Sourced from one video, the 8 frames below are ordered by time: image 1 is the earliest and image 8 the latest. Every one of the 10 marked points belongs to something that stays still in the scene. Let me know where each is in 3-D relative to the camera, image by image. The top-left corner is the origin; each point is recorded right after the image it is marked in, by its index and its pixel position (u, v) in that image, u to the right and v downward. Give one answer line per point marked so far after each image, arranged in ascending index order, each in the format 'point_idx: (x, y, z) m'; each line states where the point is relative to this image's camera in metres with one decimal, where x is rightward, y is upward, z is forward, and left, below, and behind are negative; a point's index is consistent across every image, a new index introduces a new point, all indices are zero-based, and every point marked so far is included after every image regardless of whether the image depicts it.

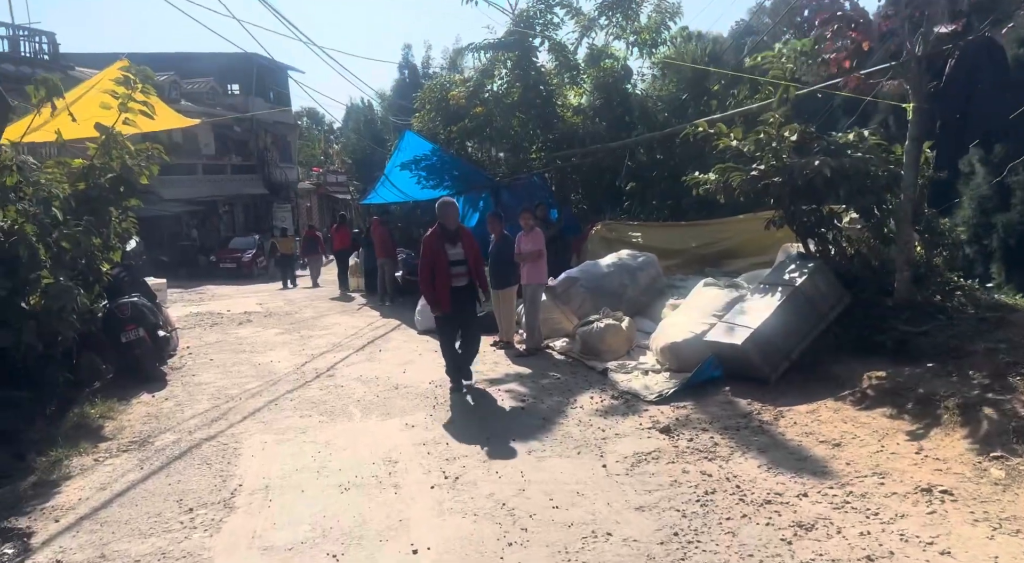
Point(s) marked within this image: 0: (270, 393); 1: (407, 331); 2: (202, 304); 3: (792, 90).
0: (-2.4, -1.1, +5.9) m
1: (-1.6, -0.7, +9.2) m
2: (-7.0, -0.5, +13.8) m
3: (+2.9, +1.9, +6.2) m
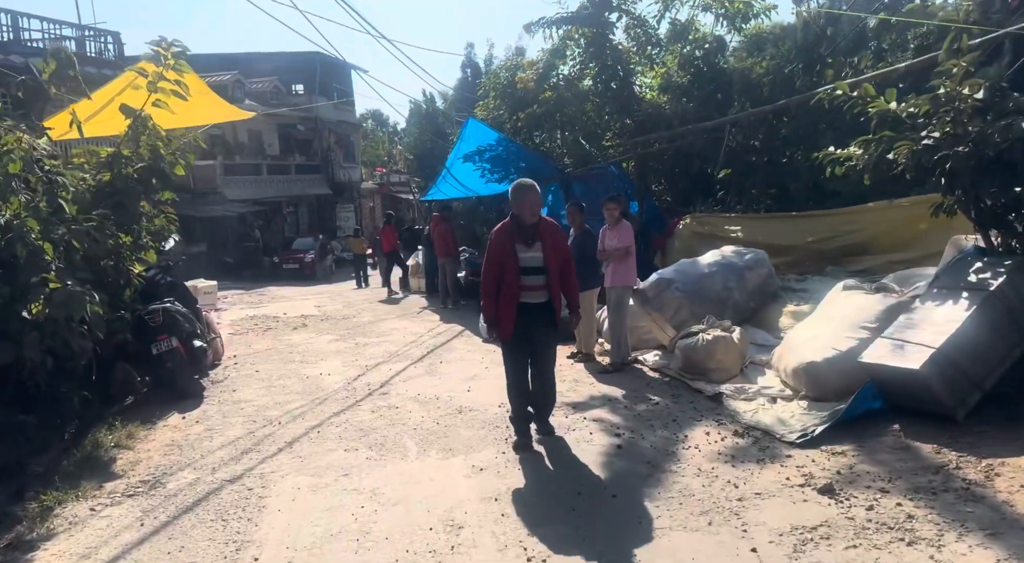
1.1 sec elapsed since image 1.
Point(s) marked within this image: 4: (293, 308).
0: (-1.6, -1.1, +5.1) m
1: (-0.6, -0.8, +8.2) m
2: (-5.5, -0.6, +13.3) m
3: (+3.6, +1.9, +4.8) m
4: (-4.7, -0.6, +12.9) m
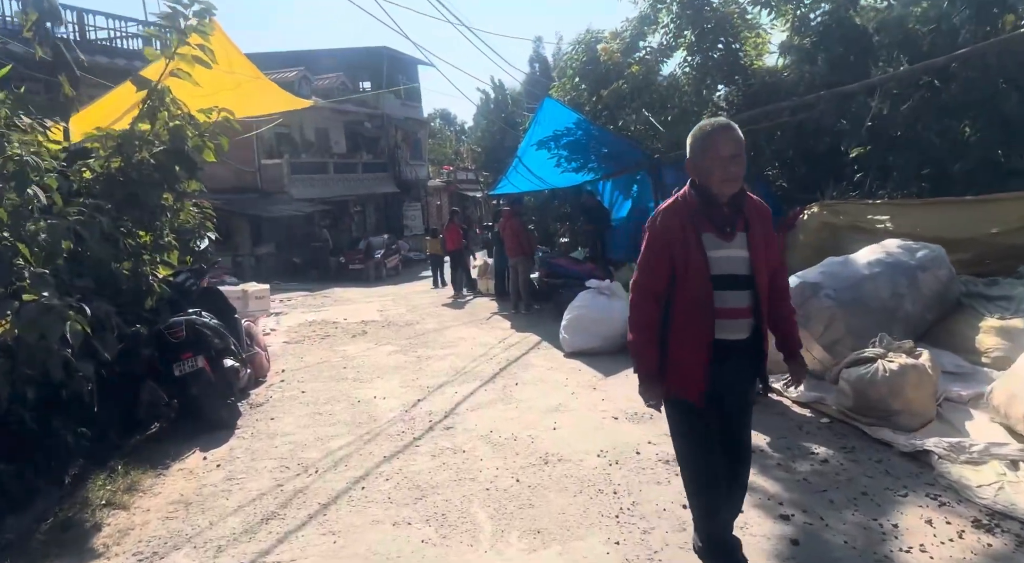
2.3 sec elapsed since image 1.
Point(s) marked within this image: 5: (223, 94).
0: (-1.0, -1.2, +4.0) m
1: (+0.4, -0.8, +7.0) m
2: (-3.9, -0.6, +12.6) m
3: (+4.2, +1.9, +3.2) m
4: (-3.1, -0.6, +12.1) m
5: (-4.1, +2.7, +8.7) m
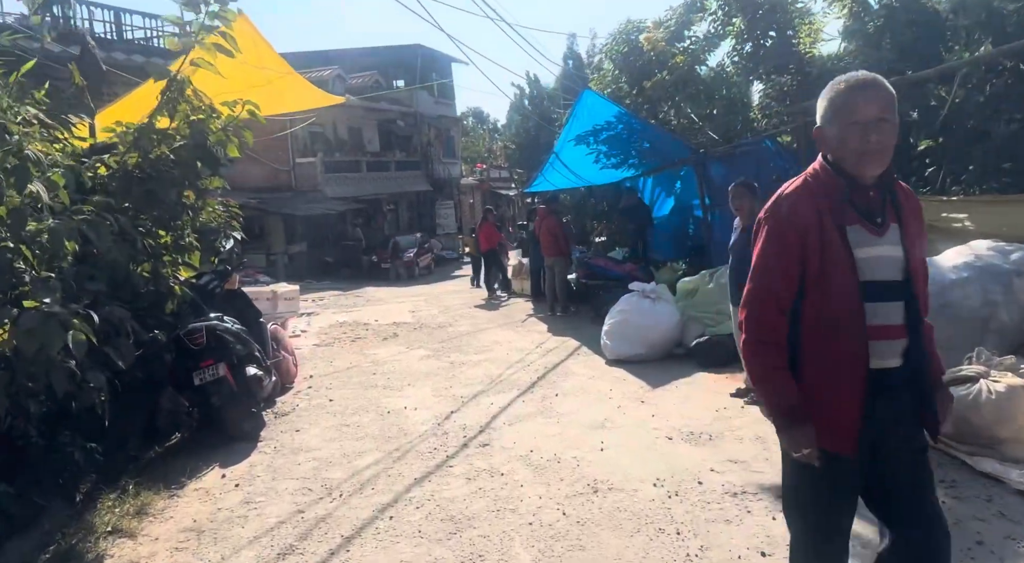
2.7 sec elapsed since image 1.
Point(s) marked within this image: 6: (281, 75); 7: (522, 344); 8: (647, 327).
0: (-0.7, -1.2, +3.6) m
1: (+0.8, -0.8, +6.5) m
2: (-3.2, -0.6, +12.4) m
3: (+4.4, +1.8, +2.5) m
4: (-2.5, -0.6, +11.9) m
5: (-3.6, +2.7, +8.5) m
6: (-3.2, +2.8, +8.4) m
7: (+0.1, -0.8, +7.6) m
8: (+1.3, -0.5, +6.1) m
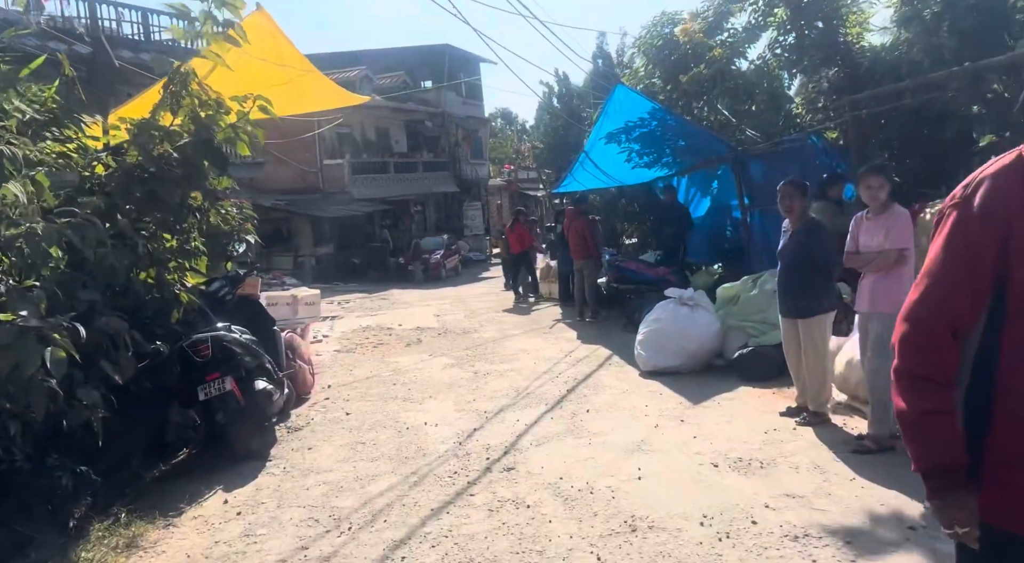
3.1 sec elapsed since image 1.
0: (-0.6, -1.2, +3.3) m
1: (+1.1, -0.9, +6.1) m
2: (-2.7, -0.7, +12.2) m
3: (+4.5, +1.8, +2.0) m
4: (-1.9, -0.7, +11.6) m
5: (-3.2, +2.6, +8.3) m
6: (-2.8, +2.8, +8.1) m
7: (+0.5, -0.8, +7.2) m
8: (+1.6, -0.5, +5.6) m
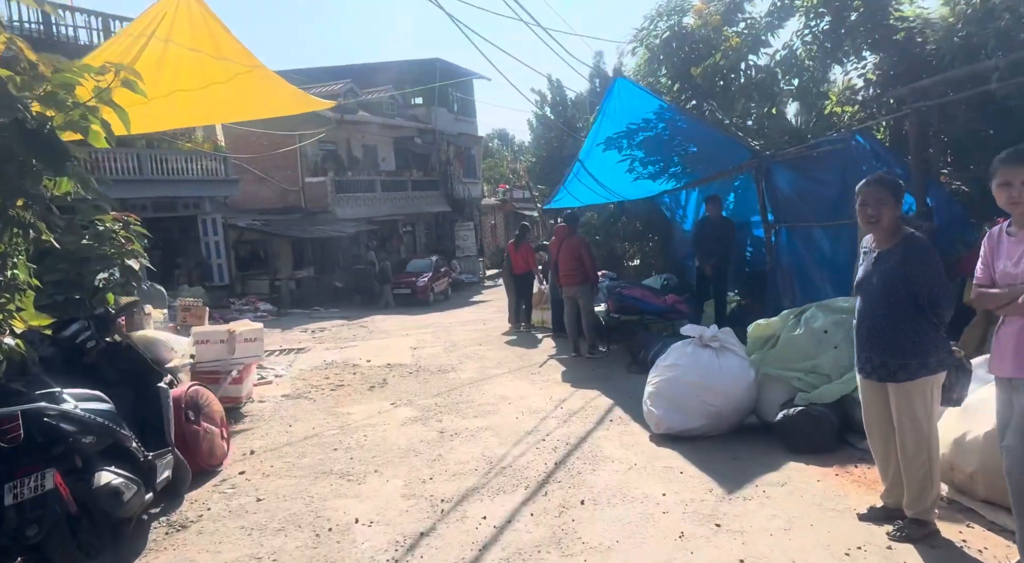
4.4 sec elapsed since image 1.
0: (-0.8, -1.4, +1.9) m
1: (+0.9, -1.2, +4.8) m
2: (-2.9, -1.1, +10.8) m
3: (+4.3, +1.6, +0.7) m
4: (-2.2, -1.2, +10.3) m
5: (-3.5, +2.3, +7.0) m
6: (-3.0, +2.4, +6.9) m
7: (+0.2, -1.2, +5.9) m
8: (+1.4, -0.8, +4.3) m
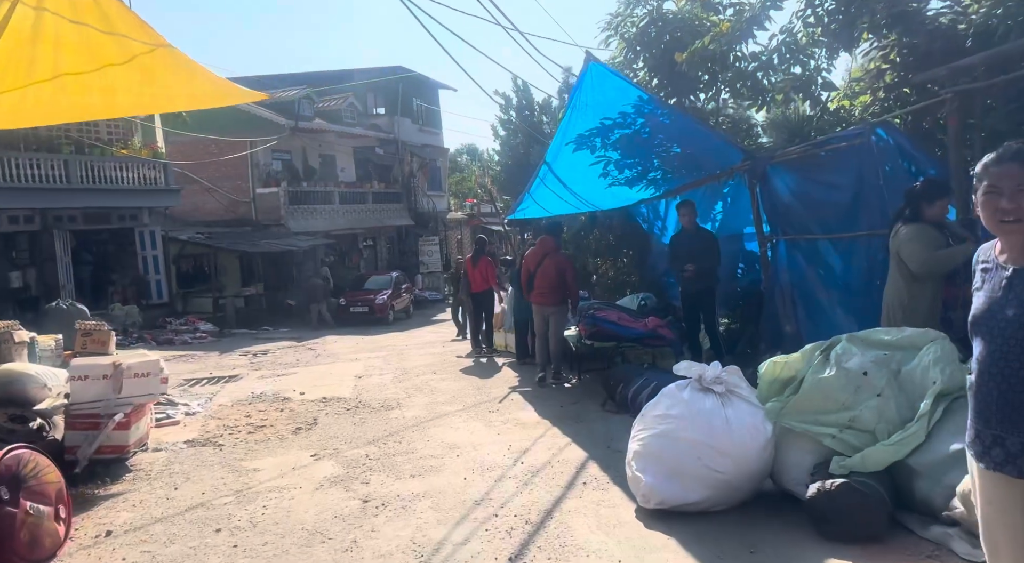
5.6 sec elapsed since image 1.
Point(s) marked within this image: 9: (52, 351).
0: (-1.0, -1.5, +0.7) m
1: (+0.6, -1.3, +3.7) m
2: (-3.5, -1.5, +9.5) m
3: (+4.1, +1.6, -0.1) m
4: (-2.8, -1.4, +9.0) m
5: (-3.9, +2.1, +5.8) m
6: (-3.5, +2.2, +5.7) m
7: (-0.2, -1.3, +4.7) m
8: (+1.1, -0.9, +3.3) m
9: (-5.3, -0.8, +7.0) m
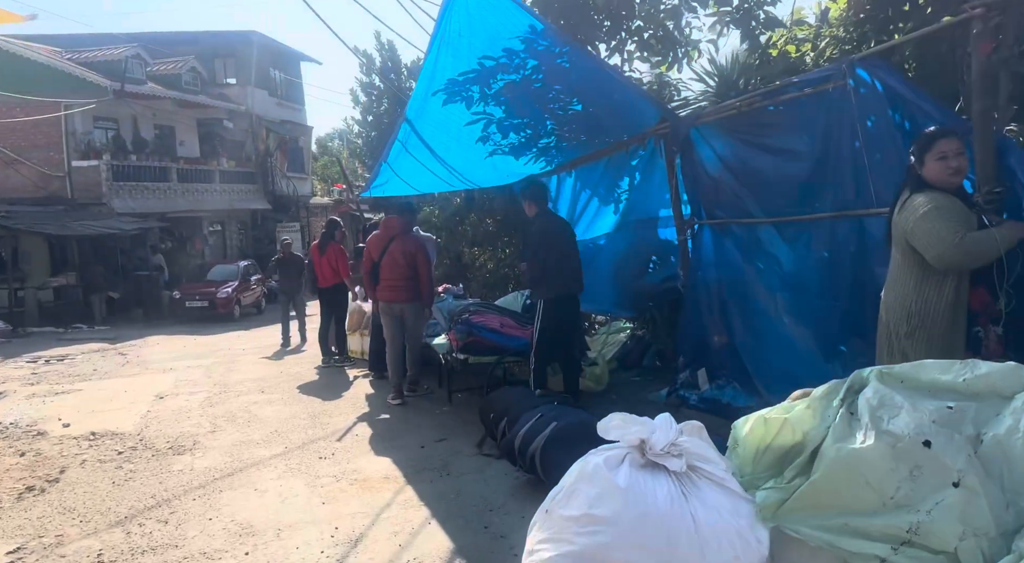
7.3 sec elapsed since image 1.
0: (-1.1, -1.5, -1.1) m
1: (-0.1, -1.3, +2.1) m
2: (-5.3, -1.3, +7.0) m
3: (+4.2, +1.5, -1.0) m
4: (-4.4, -1.3, +6.7) m
5: (-4.9, +2.1, +3.3) m
6: (-4.4, +2.3, +3.3) m
7: (-1.0, -1.3, +3.0) m
8: (+0.5, -0.9, +1.8) m
9: (-6.5, -0.7, +4.2) m
